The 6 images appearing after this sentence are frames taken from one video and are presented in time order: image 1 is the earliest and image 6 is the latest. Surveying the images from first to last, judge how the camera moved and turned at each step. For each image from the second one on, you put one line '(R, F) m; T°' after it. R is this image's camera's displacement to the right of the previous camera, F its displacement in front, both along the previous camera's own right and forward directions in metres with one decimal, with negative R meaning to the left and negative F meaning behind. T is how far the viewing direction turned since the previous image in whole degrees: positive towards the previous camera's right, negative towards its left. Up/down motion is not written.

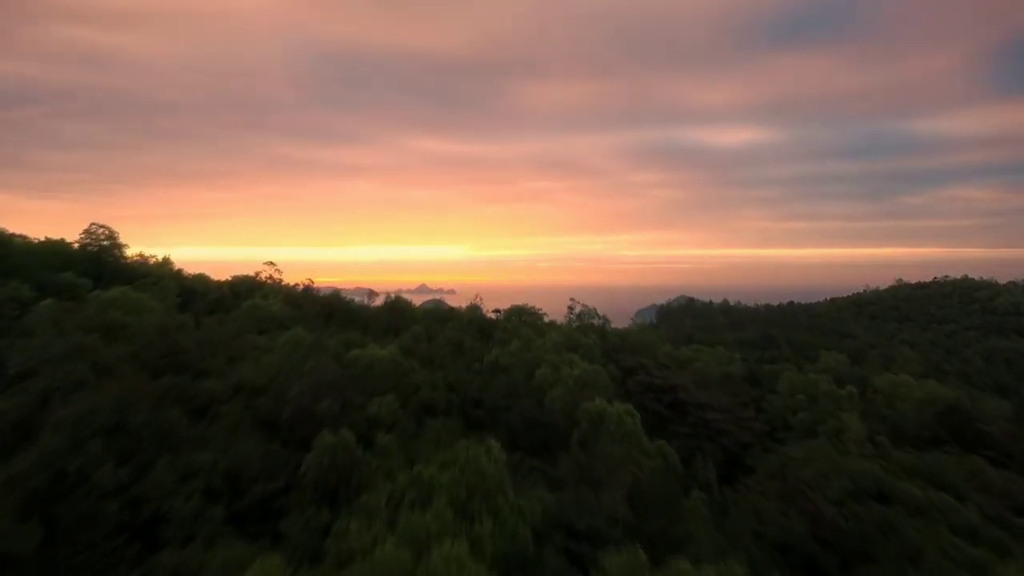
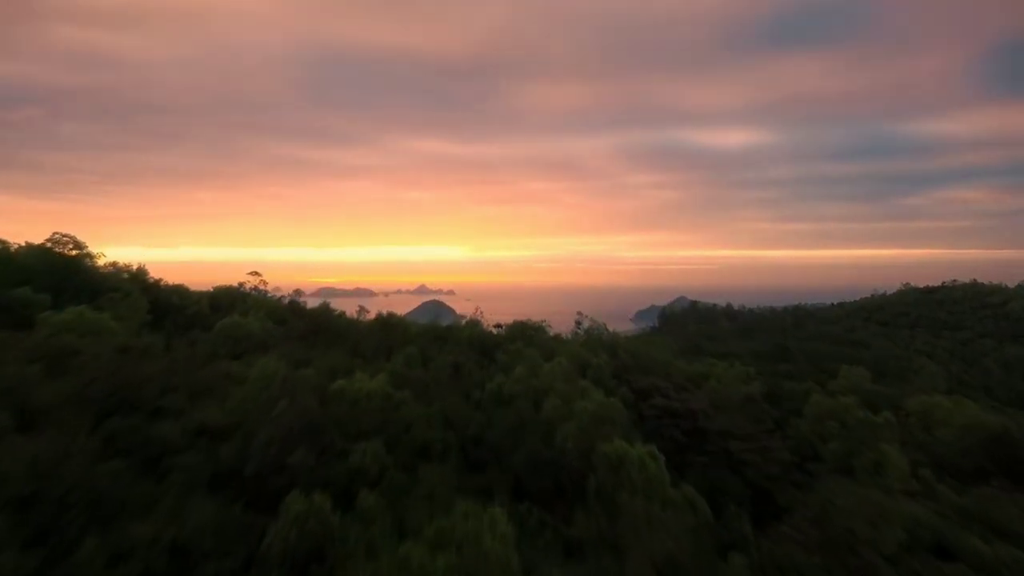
(-0.1, +1.2) m; 0°
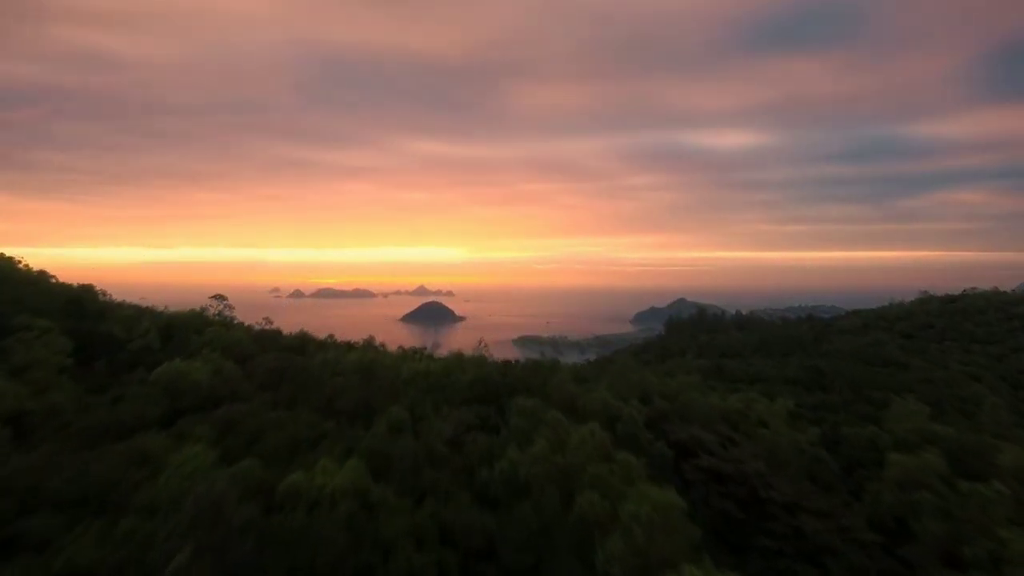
(-0.3, +2.4) m; 0°
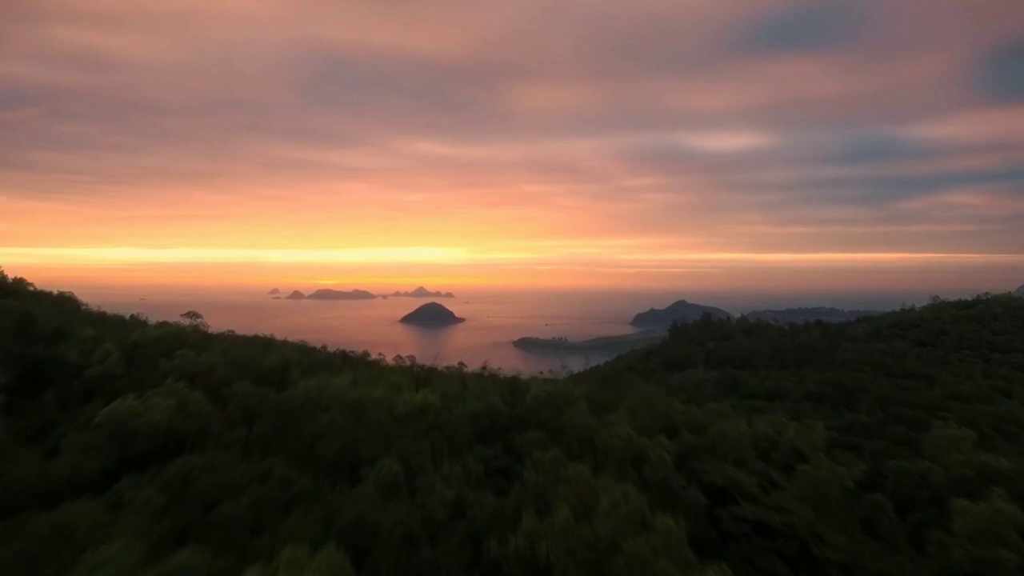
(-0.2, +1.4) m; 0°
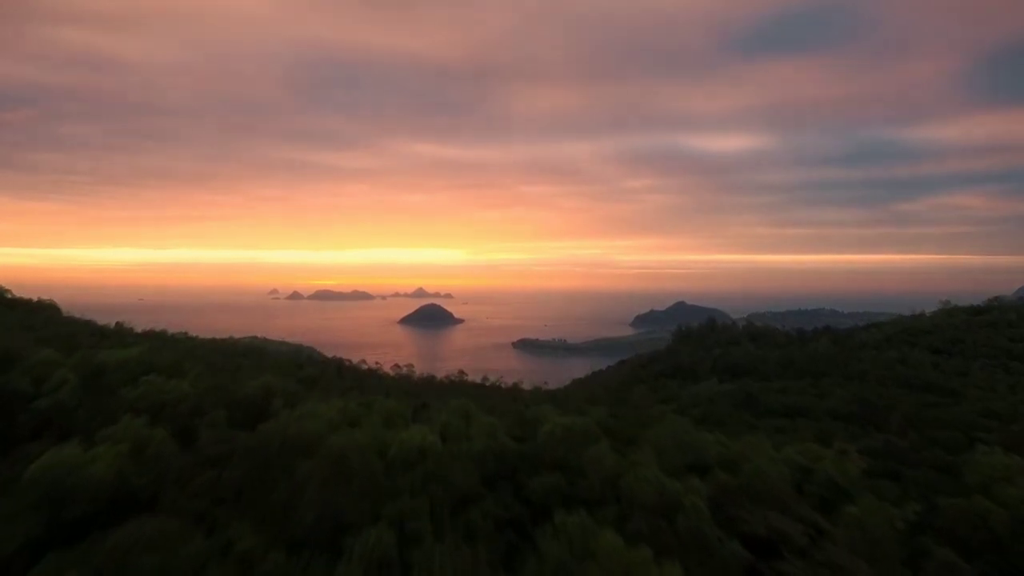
(-0.2, +1.3) m; 0°
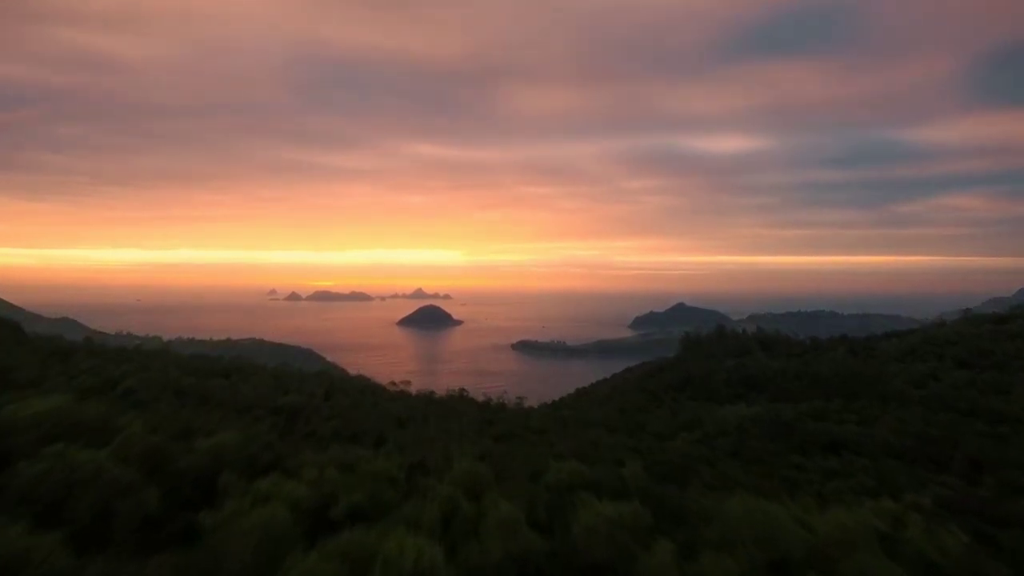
(-0.4, +2.3) m; 0°
